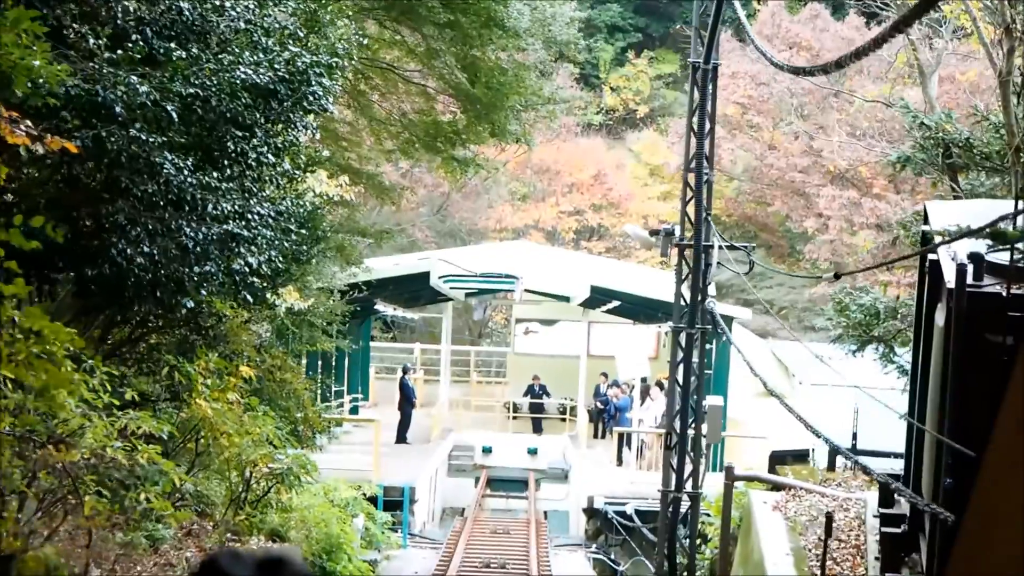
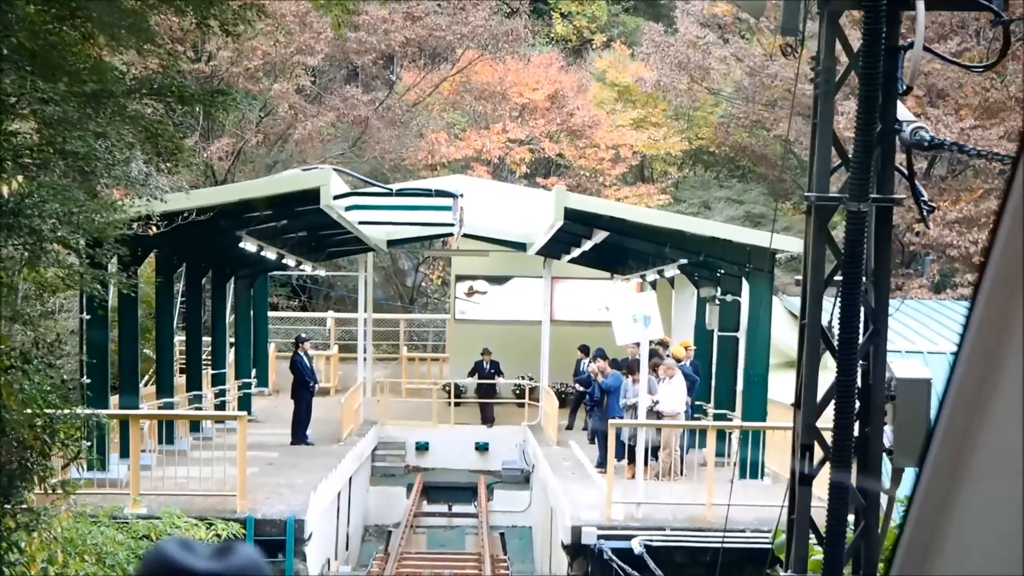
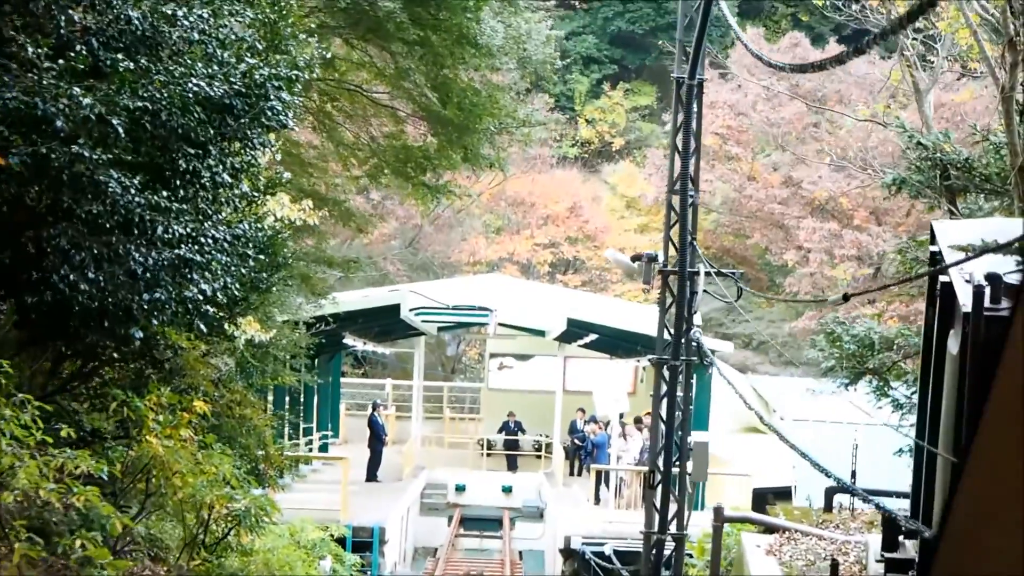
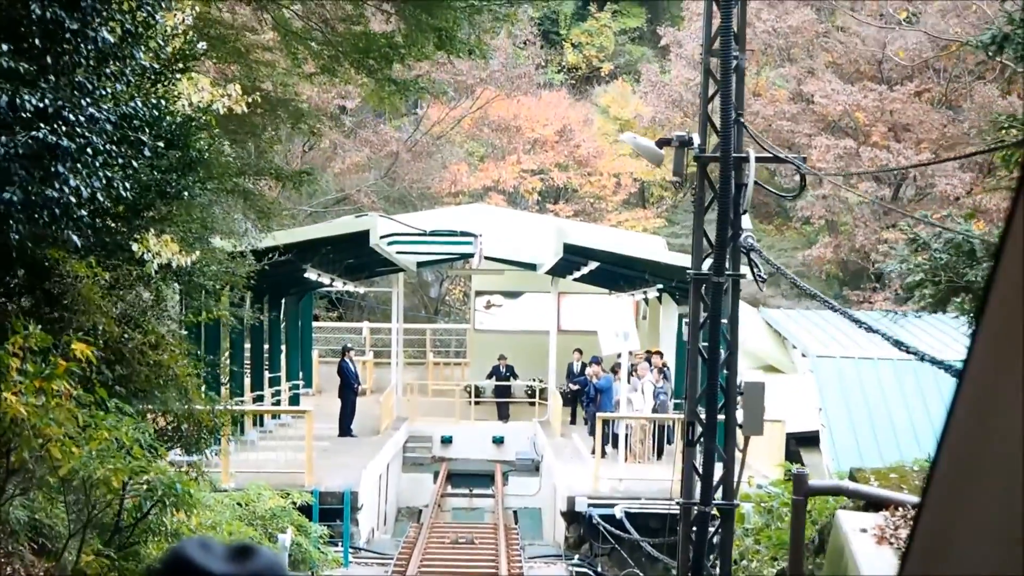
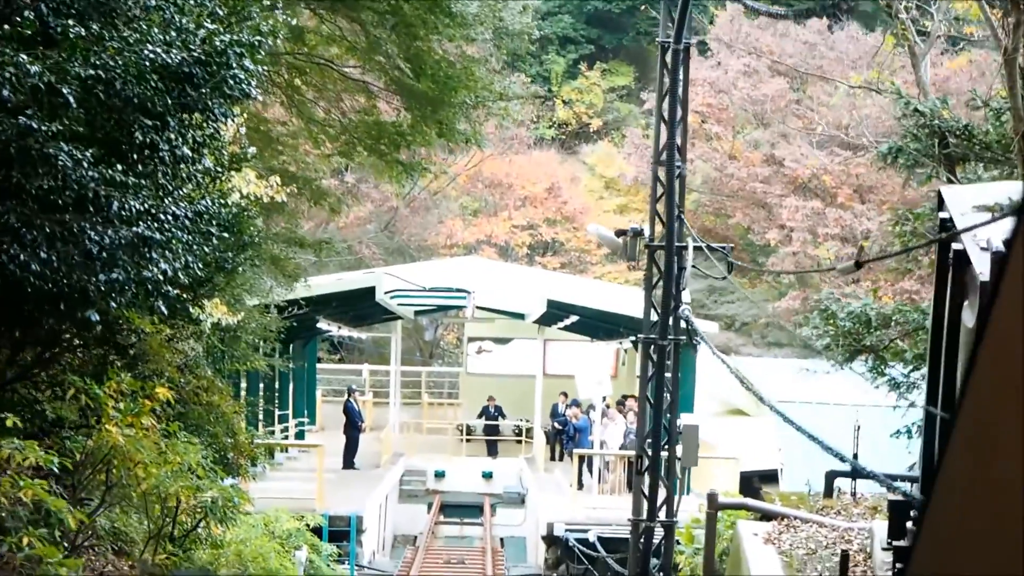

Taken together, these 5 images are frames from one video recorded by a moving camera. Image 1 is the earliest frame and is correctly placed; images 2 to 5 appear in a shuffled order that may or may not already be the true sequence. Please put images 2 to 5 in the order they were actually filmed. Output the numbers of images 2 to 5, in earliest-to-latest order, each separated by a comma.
3, 5, 4, 2
